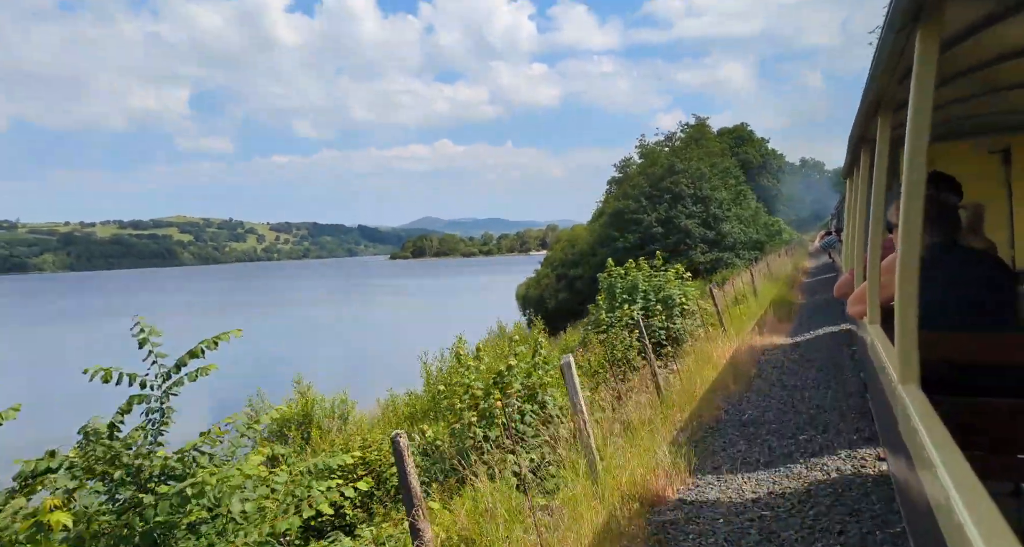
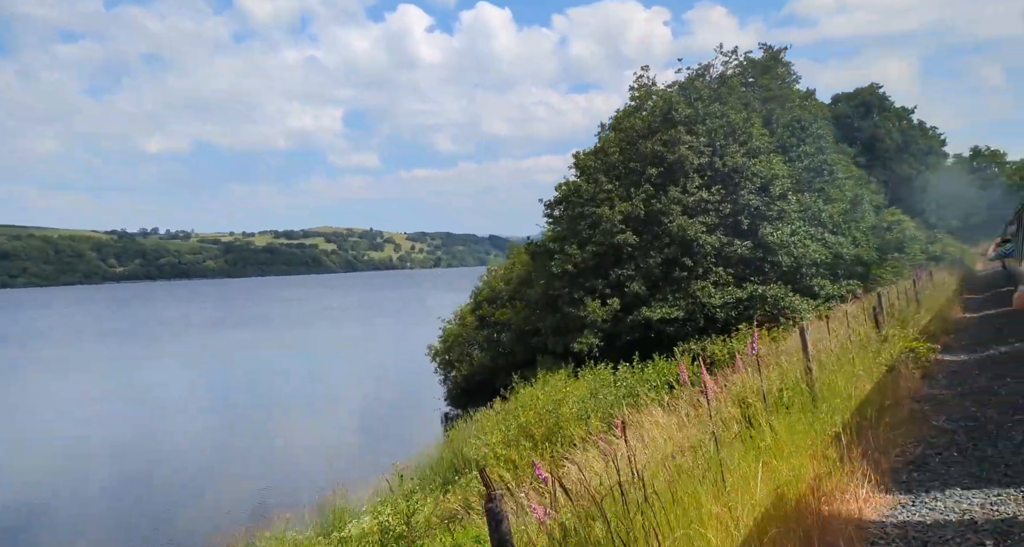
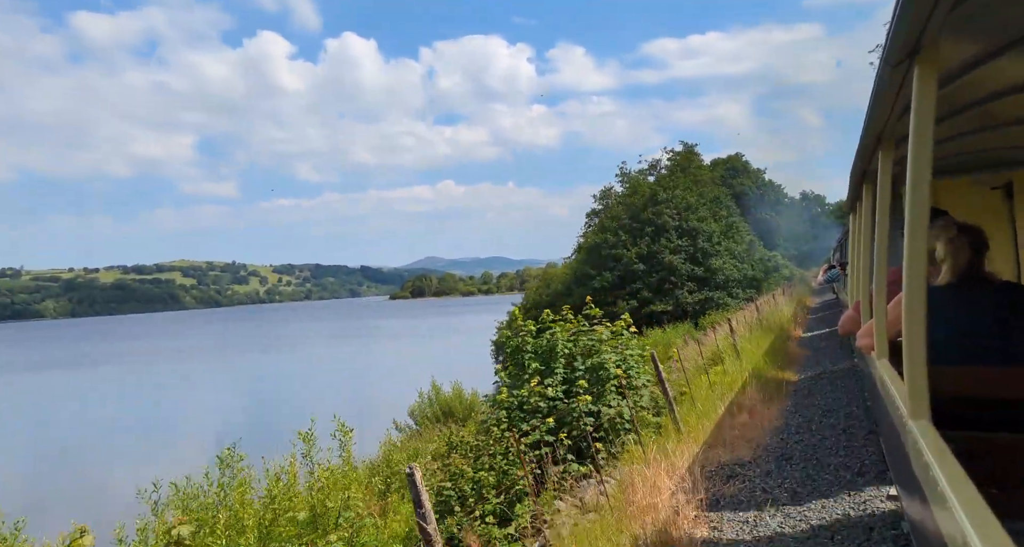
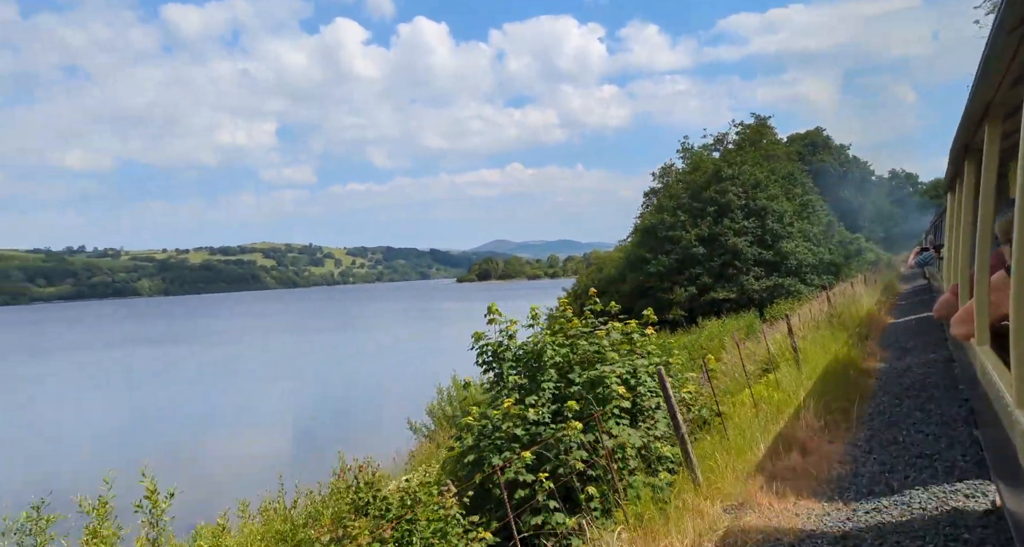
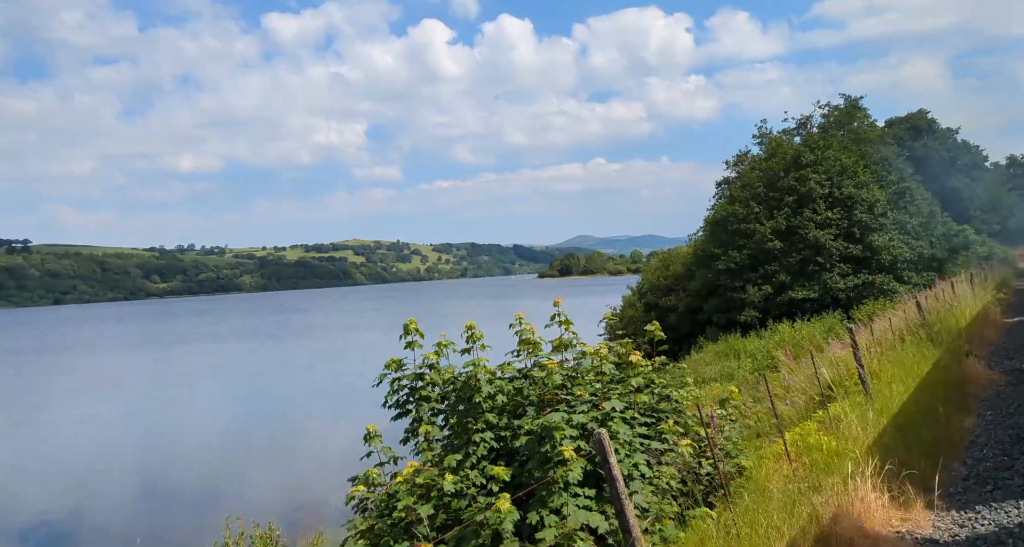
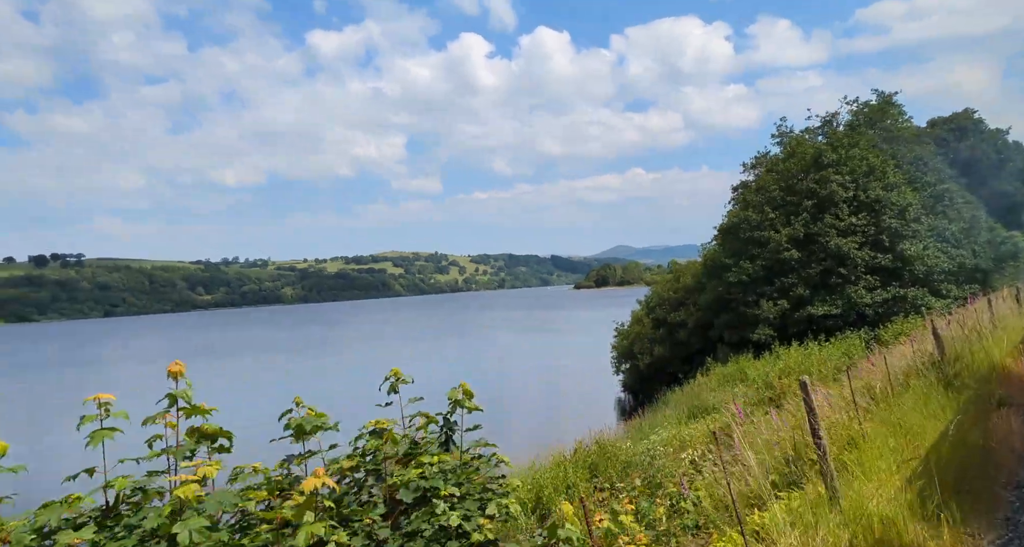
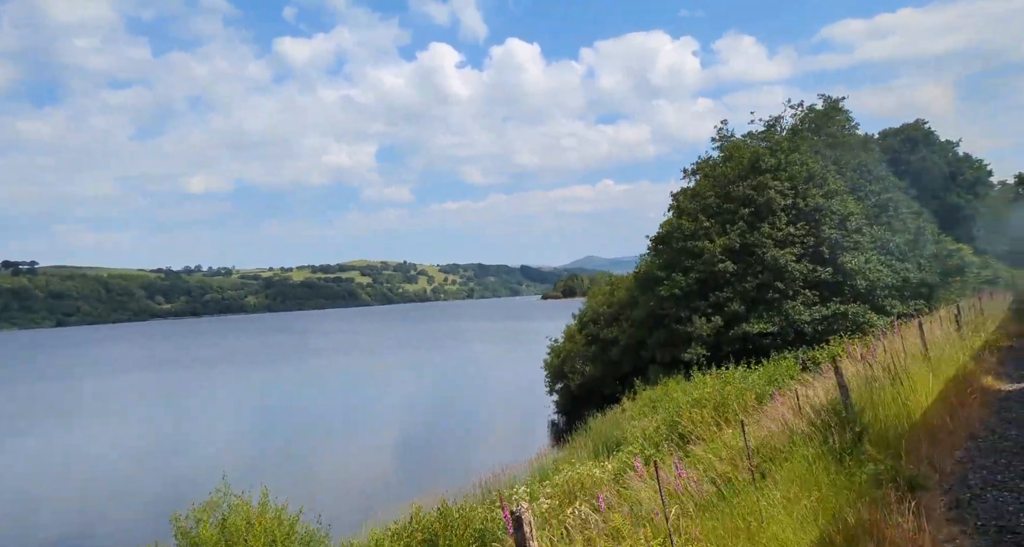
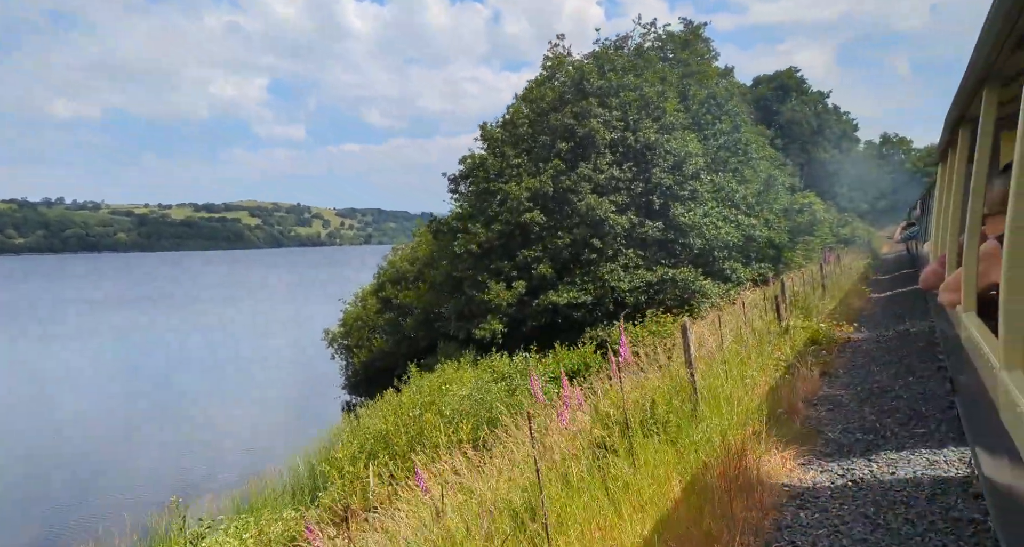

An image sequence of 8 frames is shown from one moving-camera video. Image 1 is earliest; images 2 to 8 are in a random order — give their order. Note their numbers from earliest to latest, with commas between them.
3, 4, 5, 6, 7, 2, 8
